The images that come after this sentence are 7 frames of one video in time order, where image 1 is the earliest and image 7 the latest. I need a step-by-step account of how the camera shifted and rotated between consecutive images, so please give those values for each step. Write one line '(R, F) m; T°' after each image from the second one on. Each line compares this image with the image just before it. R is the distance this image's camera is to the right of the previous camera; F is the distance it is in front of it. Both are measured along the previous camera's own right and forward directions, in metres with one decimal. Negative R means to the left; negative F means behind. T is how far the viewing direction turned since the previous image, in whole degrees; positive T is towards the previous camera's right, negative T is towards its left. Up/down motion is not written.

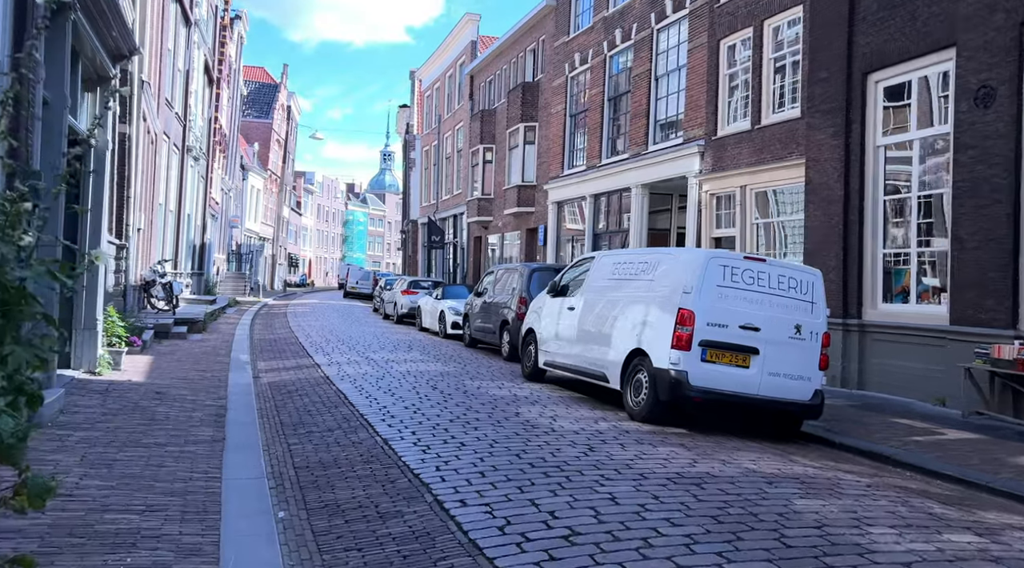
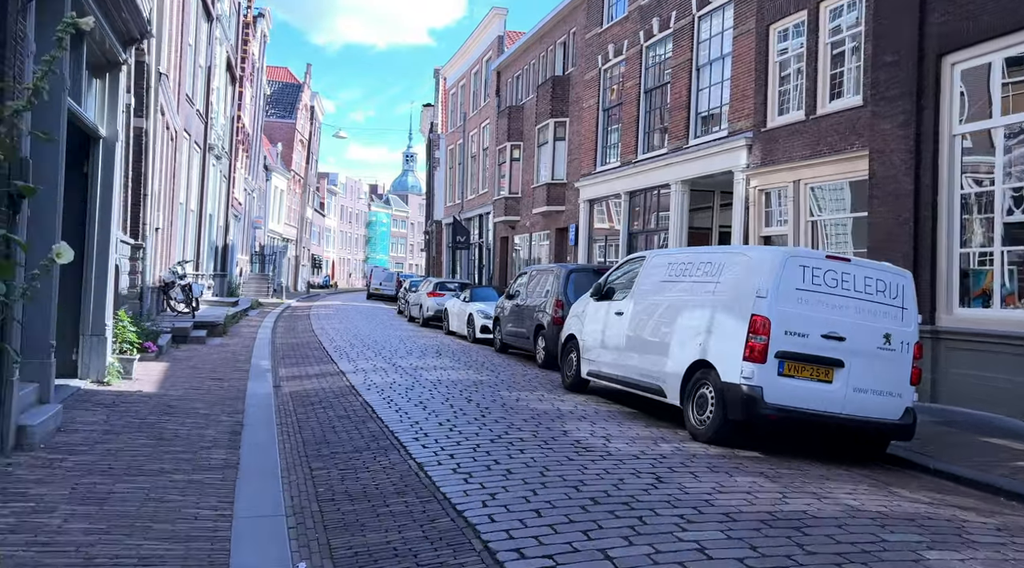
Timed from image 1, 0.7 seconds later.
(-0.2, +0.9) m; -2°
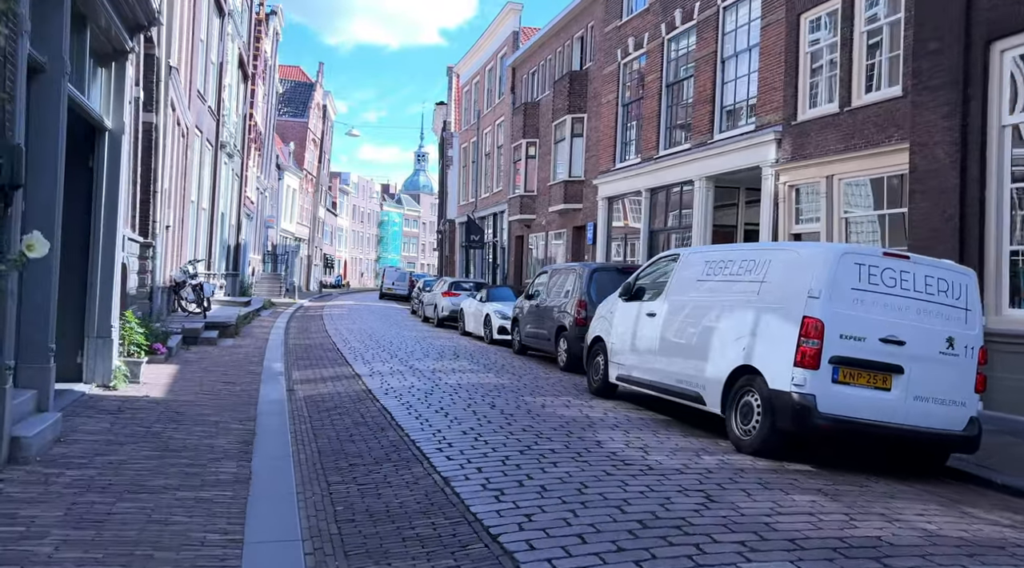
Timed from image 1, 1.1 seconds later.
(-0.2, +0.5) m; -1°
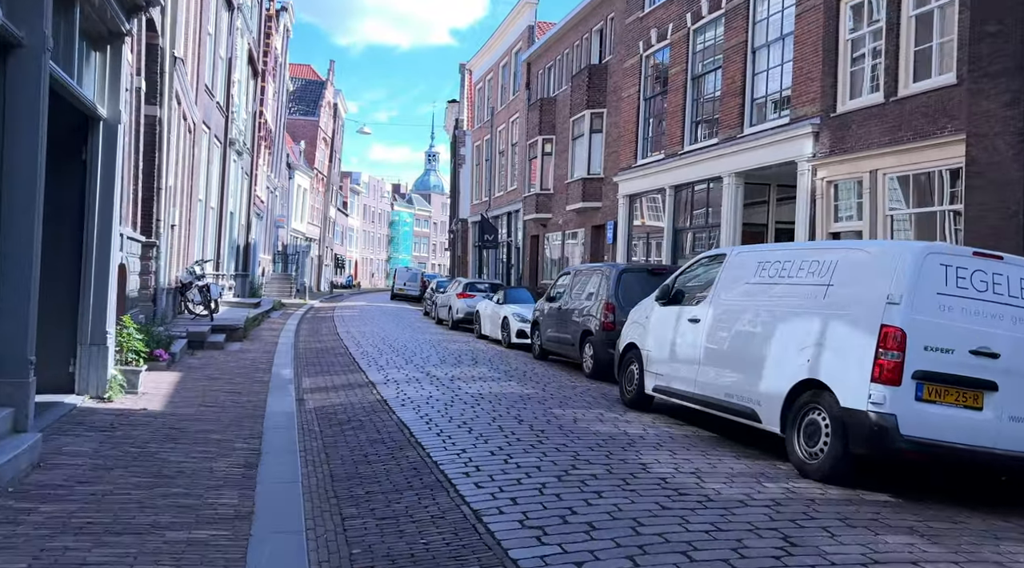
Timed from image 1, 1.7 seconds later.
(-0.2, +0.8) m; -1°
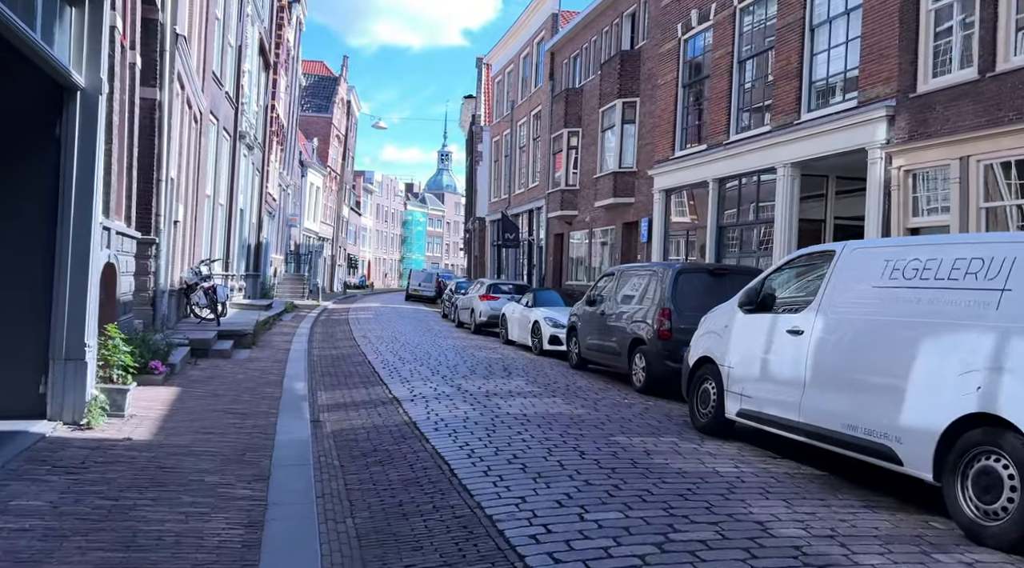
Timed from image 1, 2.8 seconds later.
(-0.4, +1.5) m; -1°
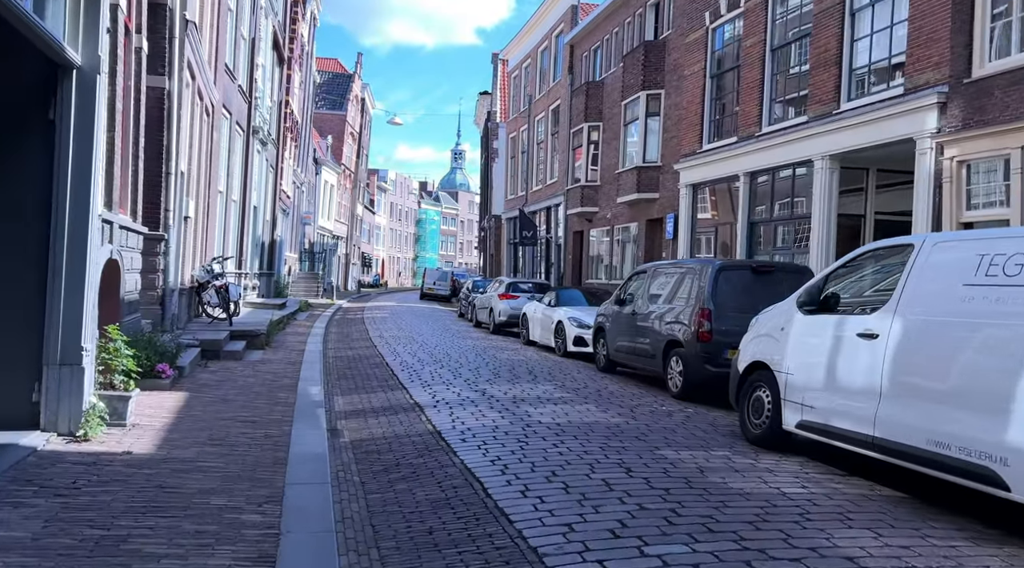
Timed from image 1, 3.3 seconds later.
(-0.2, +0.7) m; -1°
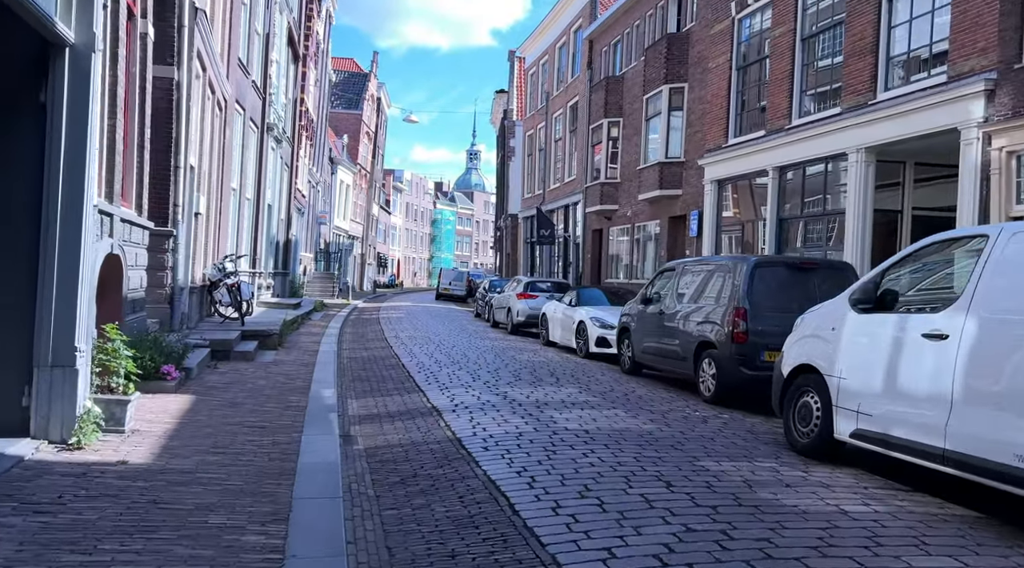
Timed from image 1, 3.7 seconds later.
(-0.1, +0.5) m; -1°
